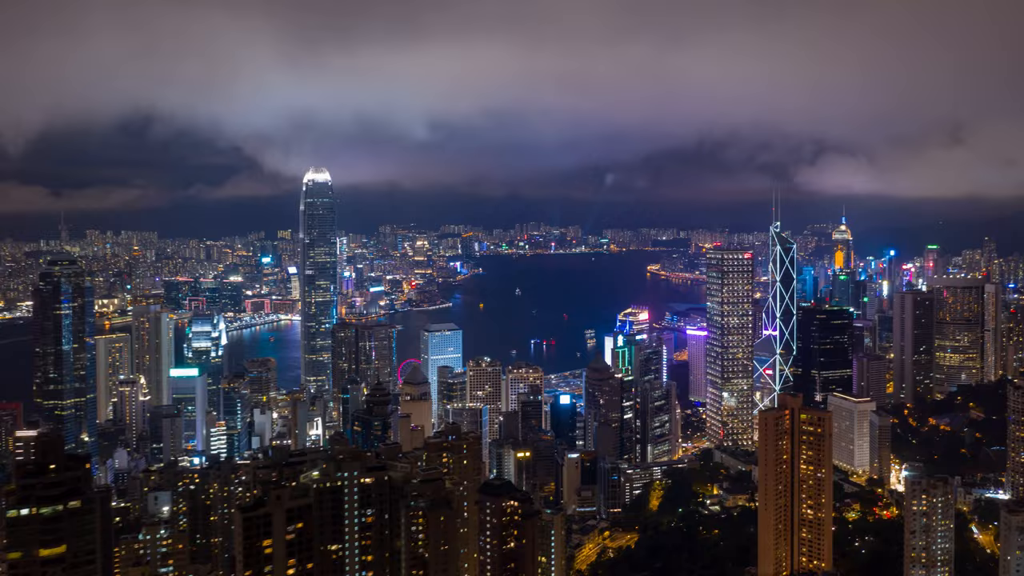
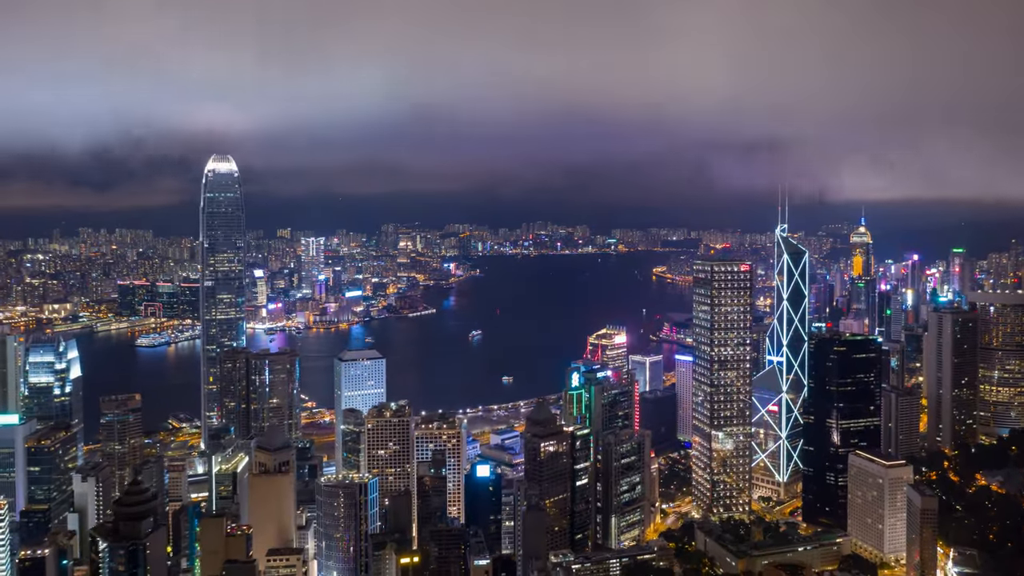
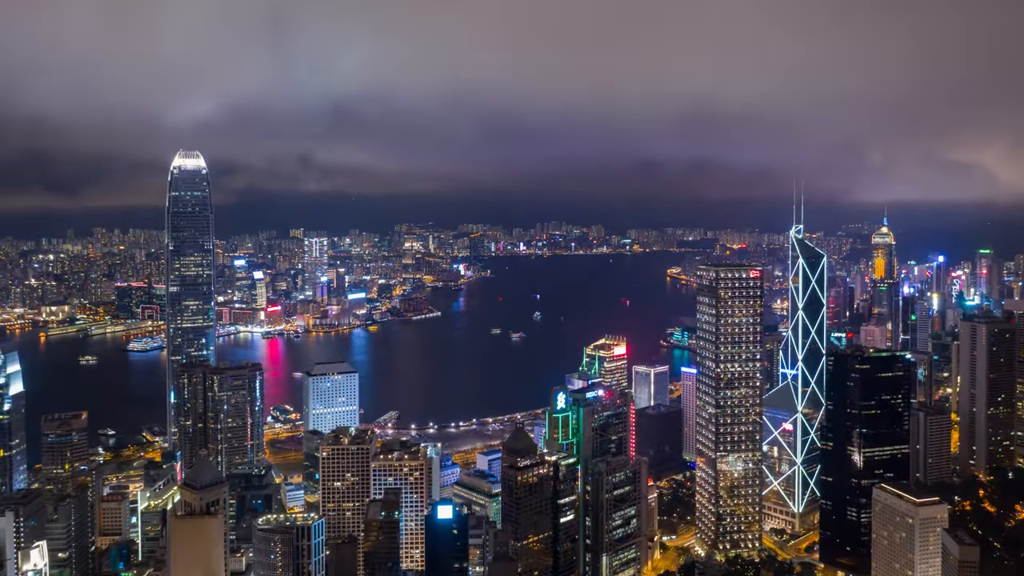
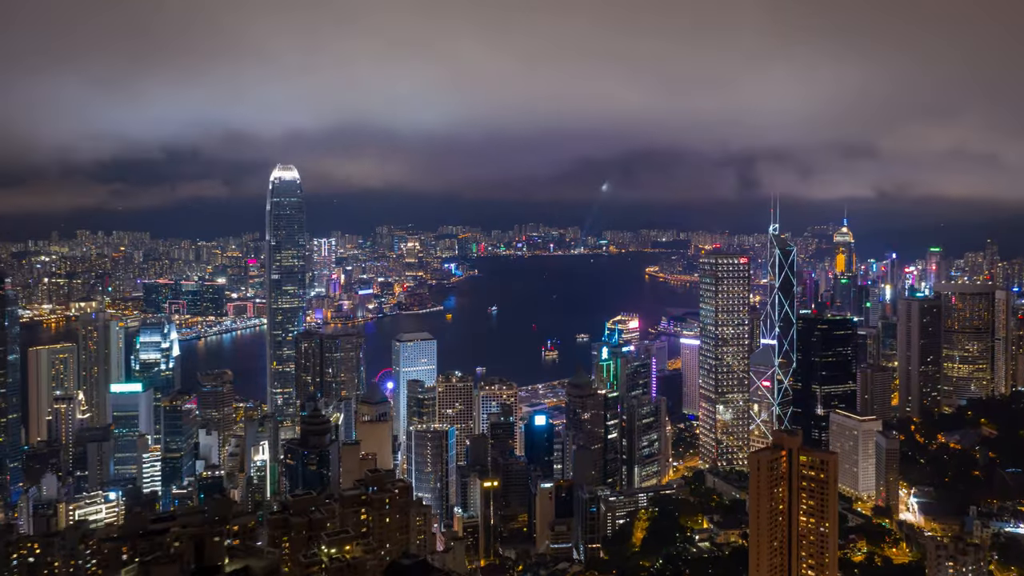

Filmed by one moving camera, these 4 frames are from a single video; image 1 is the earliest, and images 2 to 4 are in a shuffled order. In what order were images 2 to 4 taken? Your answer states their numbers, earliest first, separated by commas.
4, 2, 3
